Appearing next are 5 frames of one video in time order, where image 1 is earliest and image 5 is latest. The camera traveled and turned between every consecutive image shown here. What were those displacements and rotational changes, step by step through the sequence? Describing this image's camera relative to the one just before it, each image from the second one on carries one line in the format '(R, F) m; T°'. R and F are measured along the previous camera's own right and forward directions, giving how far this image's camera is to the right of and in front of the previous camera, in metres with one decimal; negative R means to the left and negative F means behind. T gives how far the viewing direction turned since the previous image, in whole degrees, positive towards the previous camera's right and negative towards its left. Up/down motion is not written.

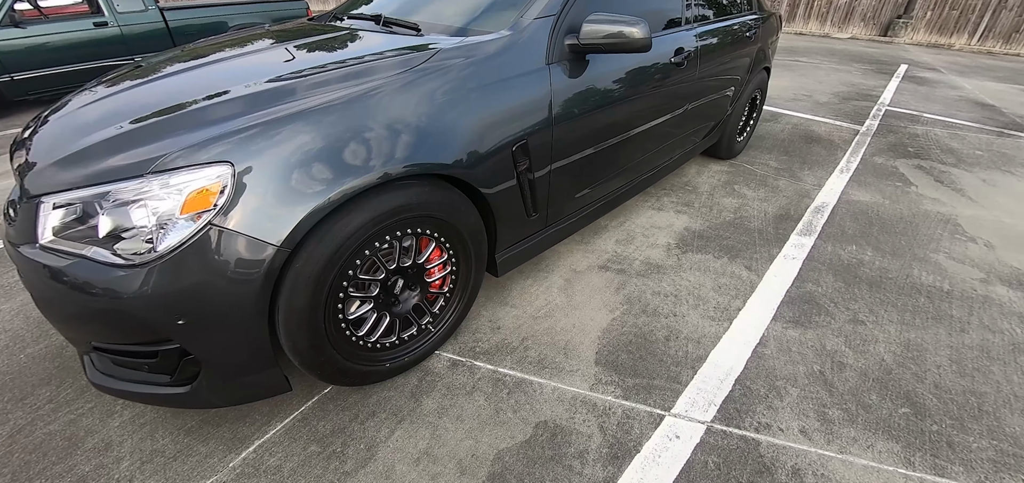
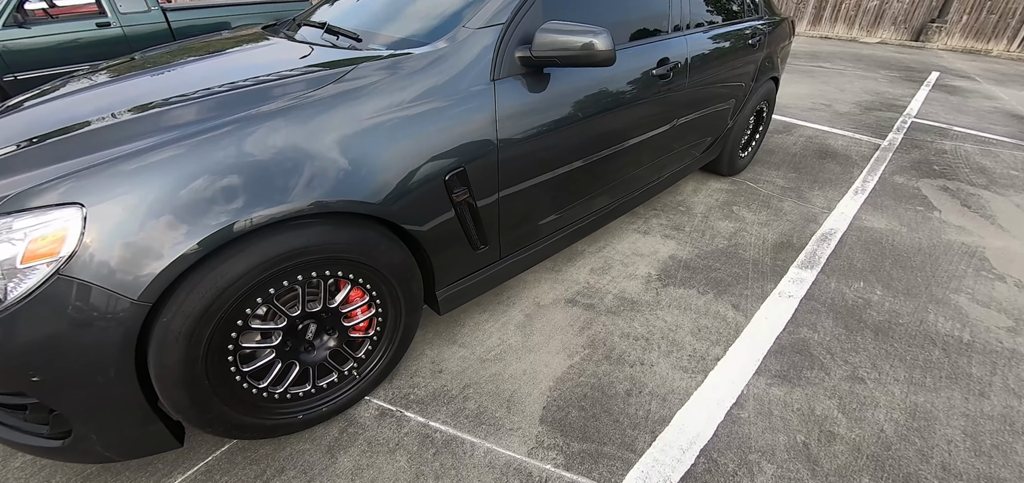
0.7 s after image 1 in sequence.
(+0.3, +0.3) m; -3°
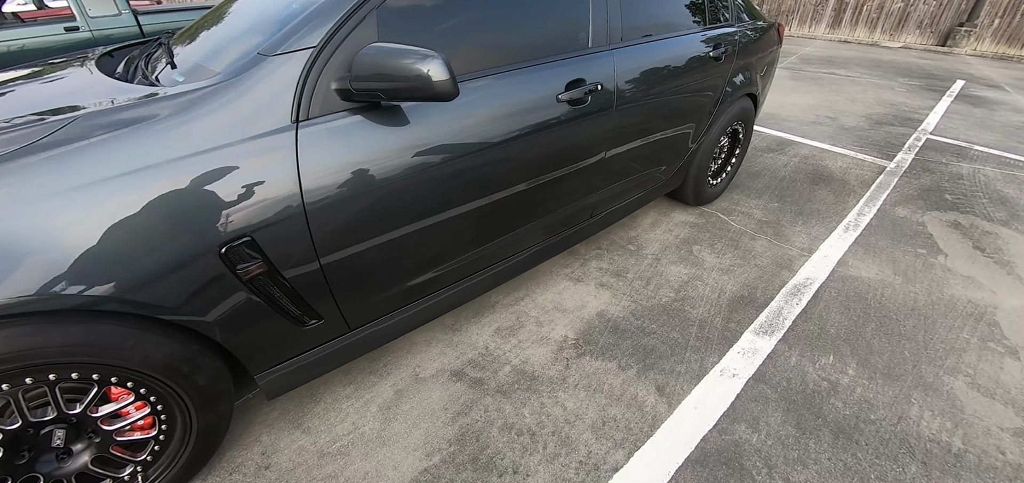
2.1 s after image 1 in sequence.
(+0.6, +0.5) m; -3°
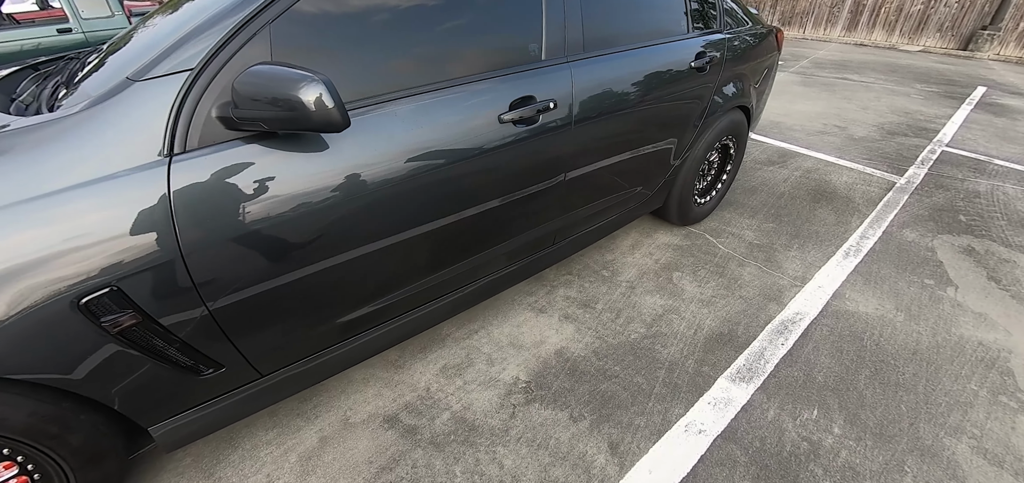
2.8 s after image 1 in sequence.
(+0.3, +0.2) m; -2°
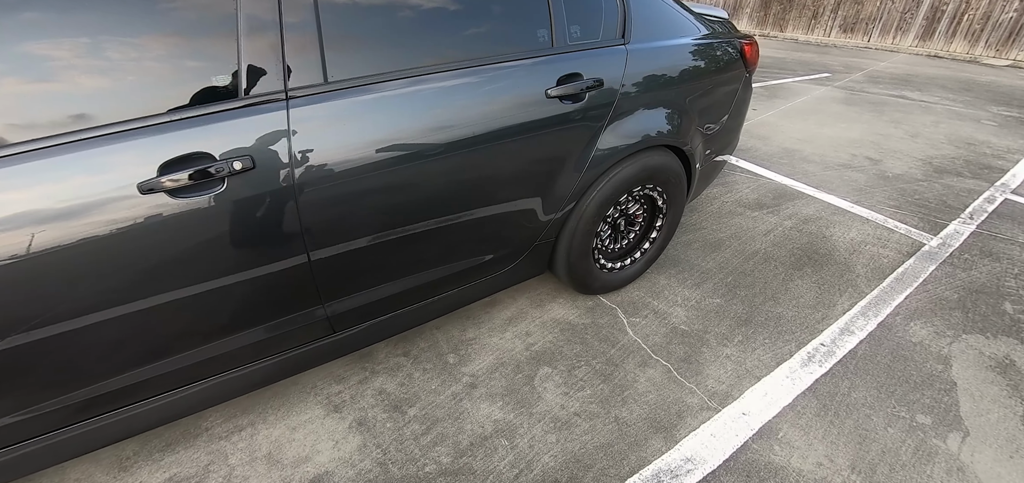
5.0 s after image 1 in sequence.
(+1.0, +0.7) m; -7°
